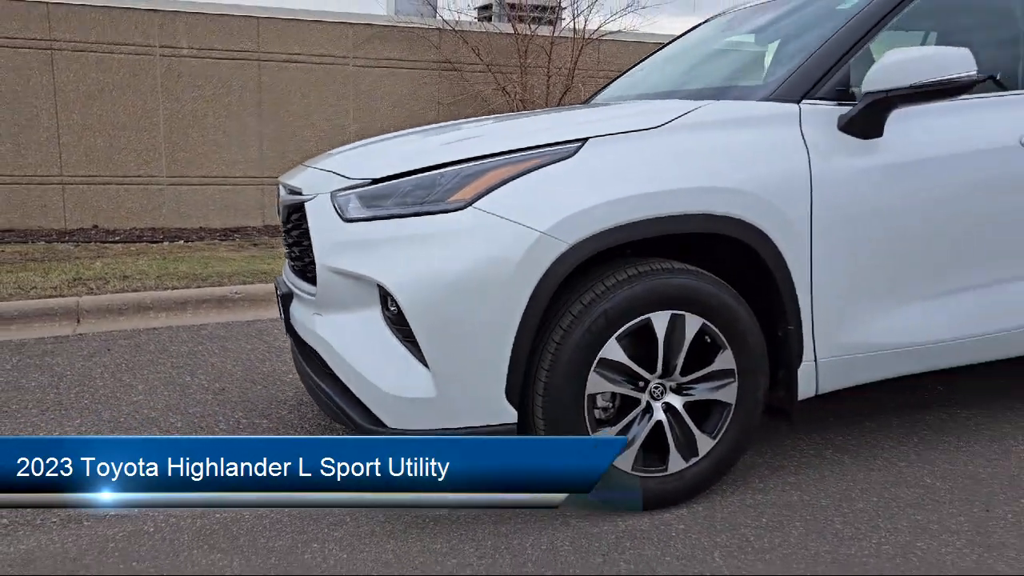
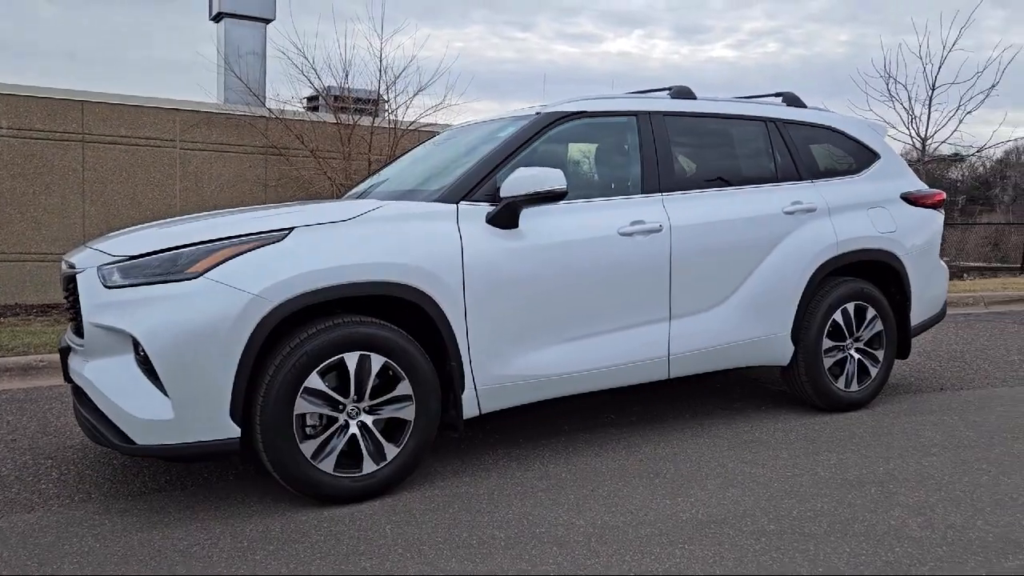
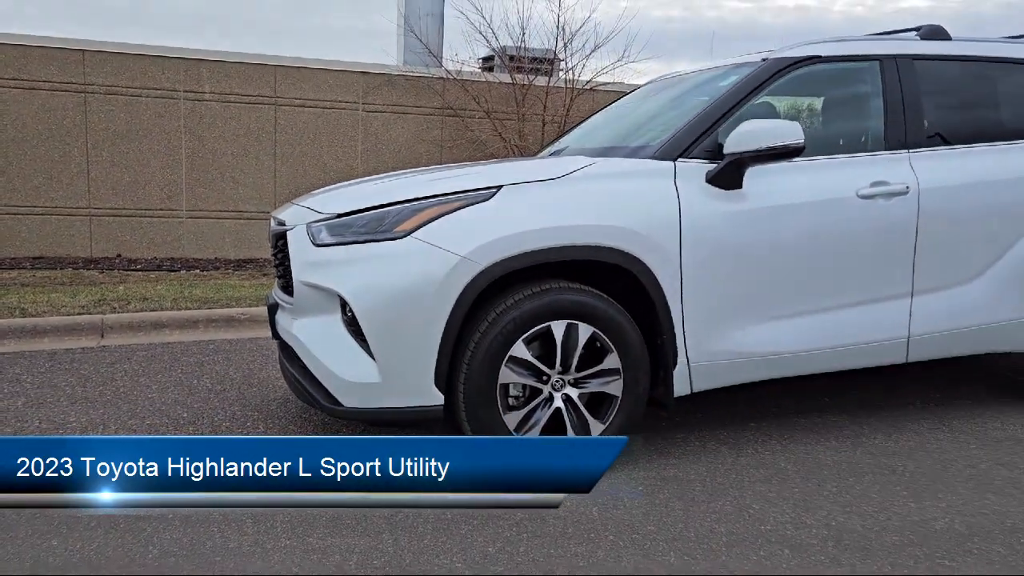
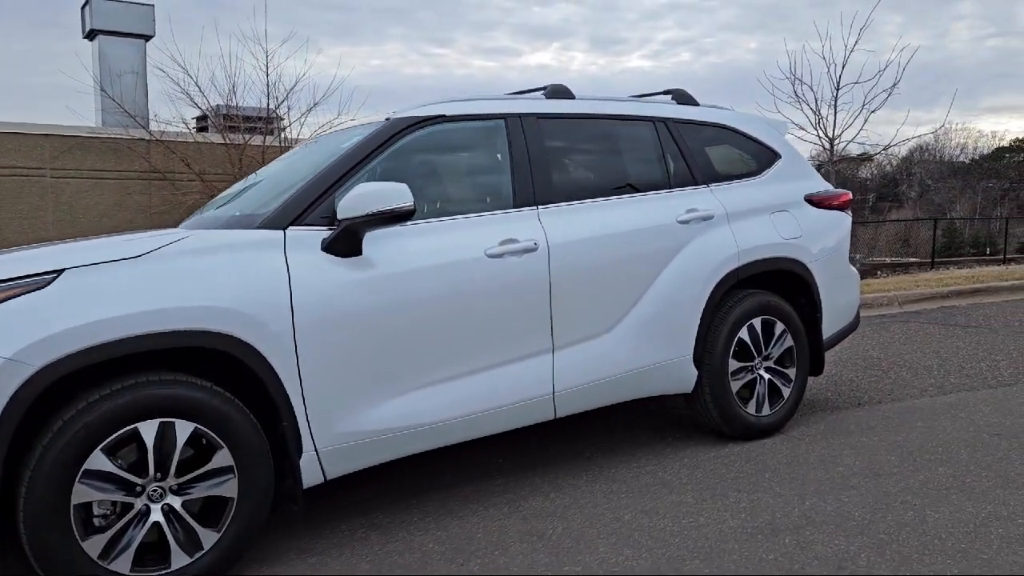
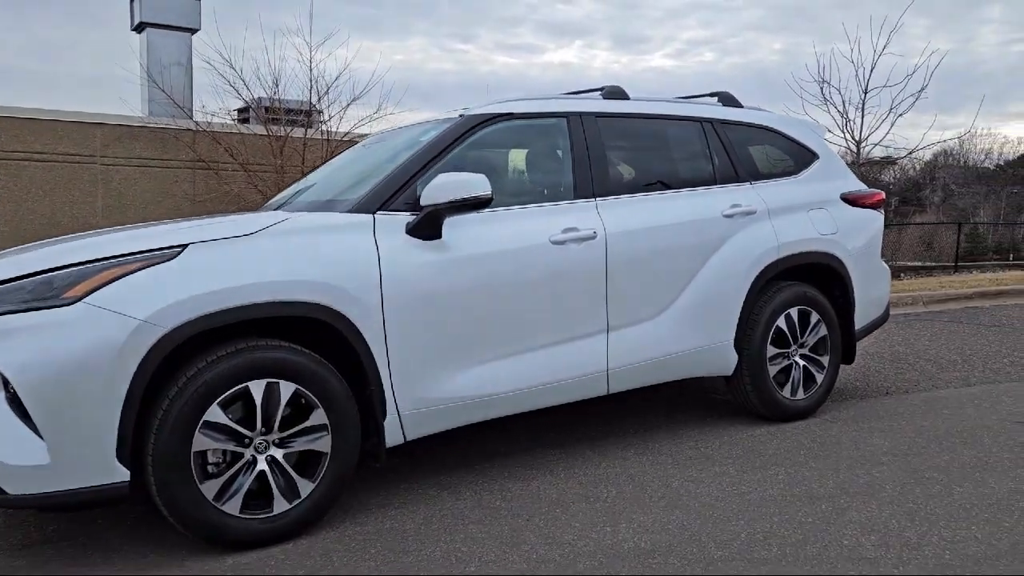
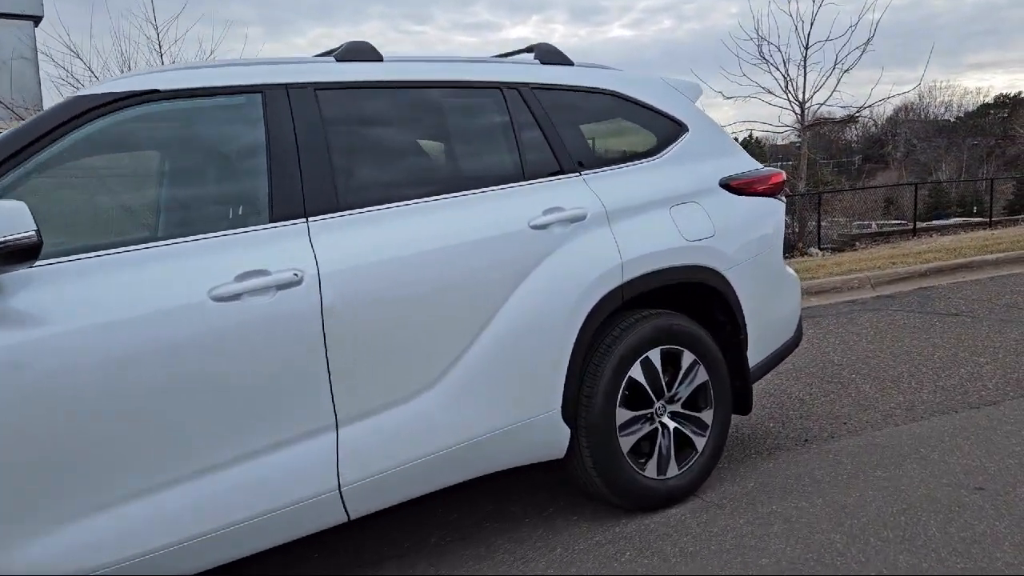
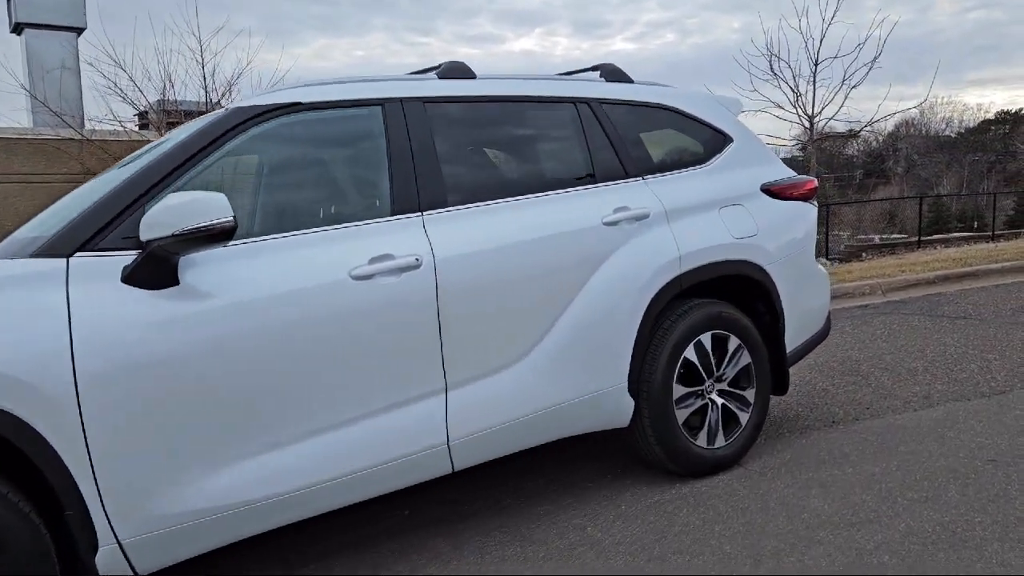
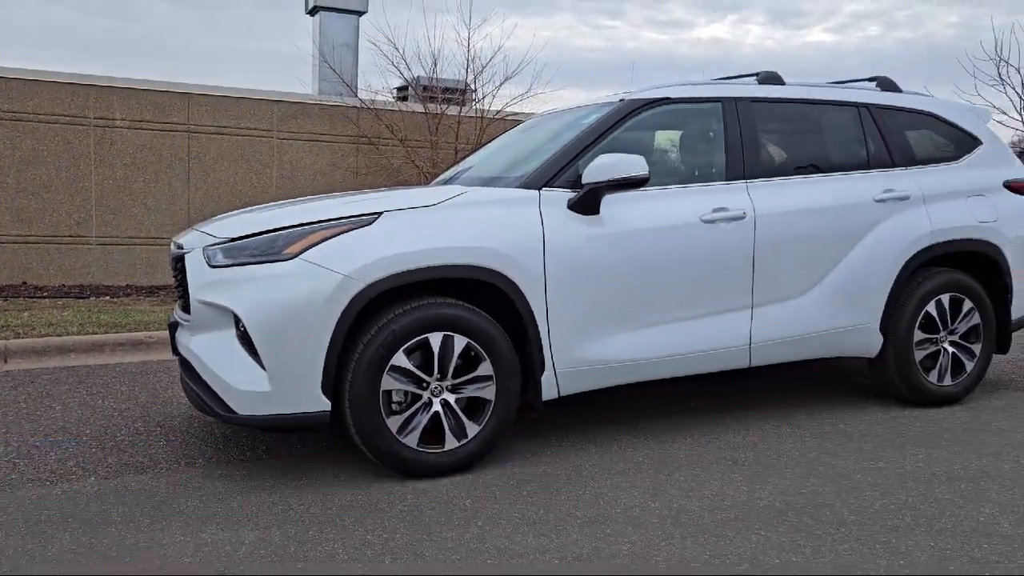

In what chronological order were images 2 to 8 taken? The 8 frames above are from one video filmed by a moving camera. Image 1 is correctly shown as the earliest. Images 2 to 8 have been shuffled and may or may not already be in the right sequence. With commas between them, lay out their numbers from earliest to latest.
3, 8, 2, 5, 4, 7, 6
